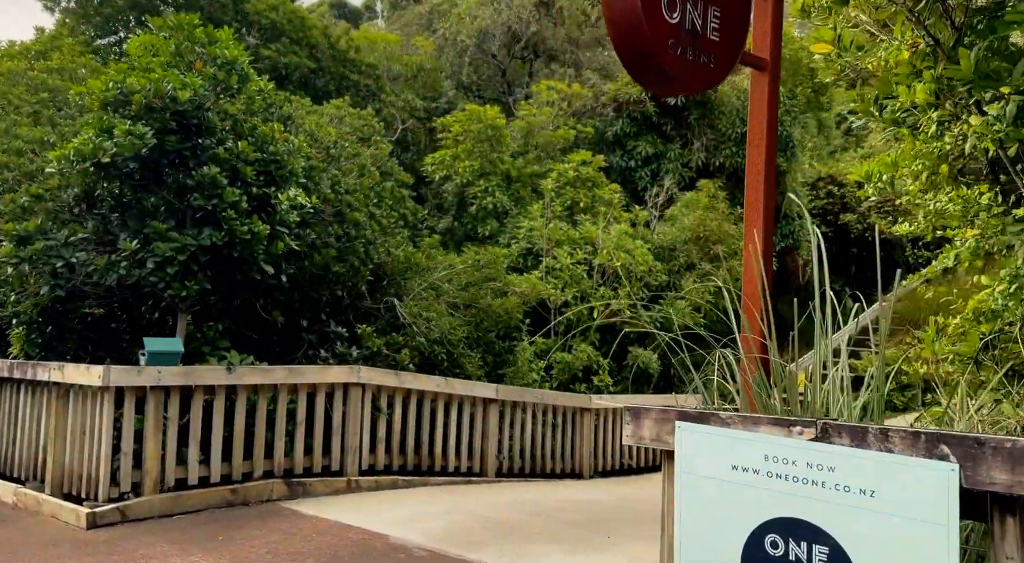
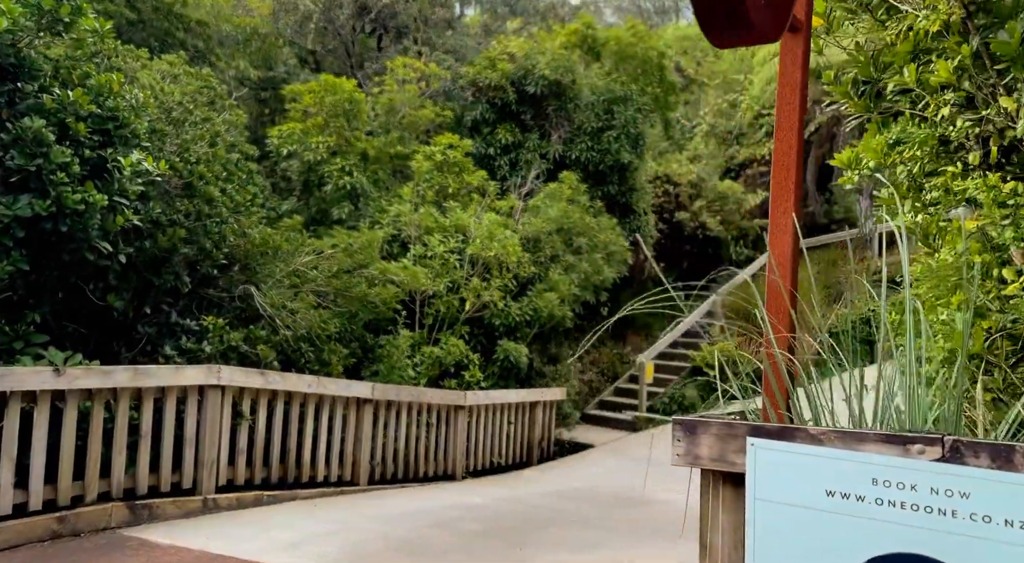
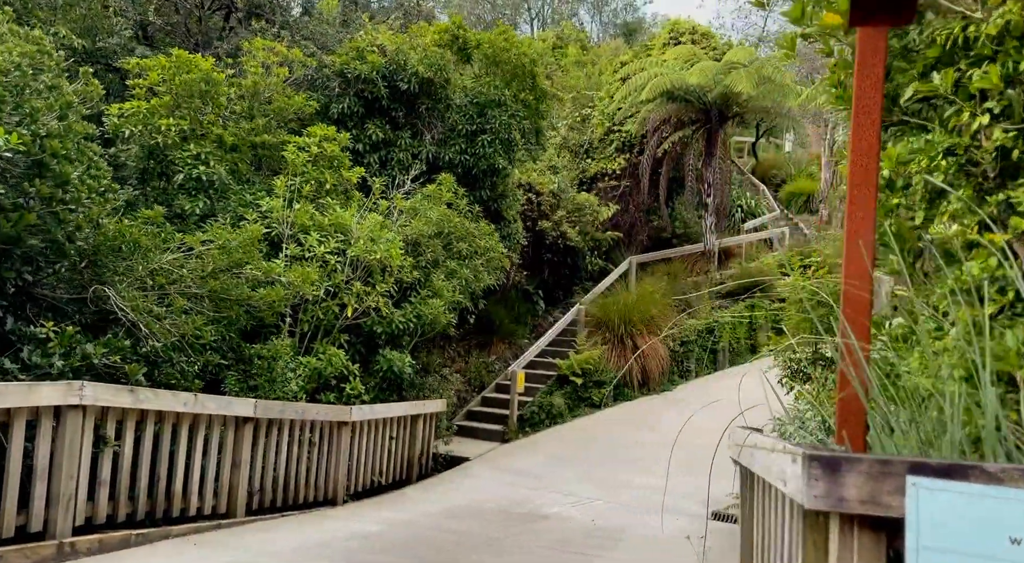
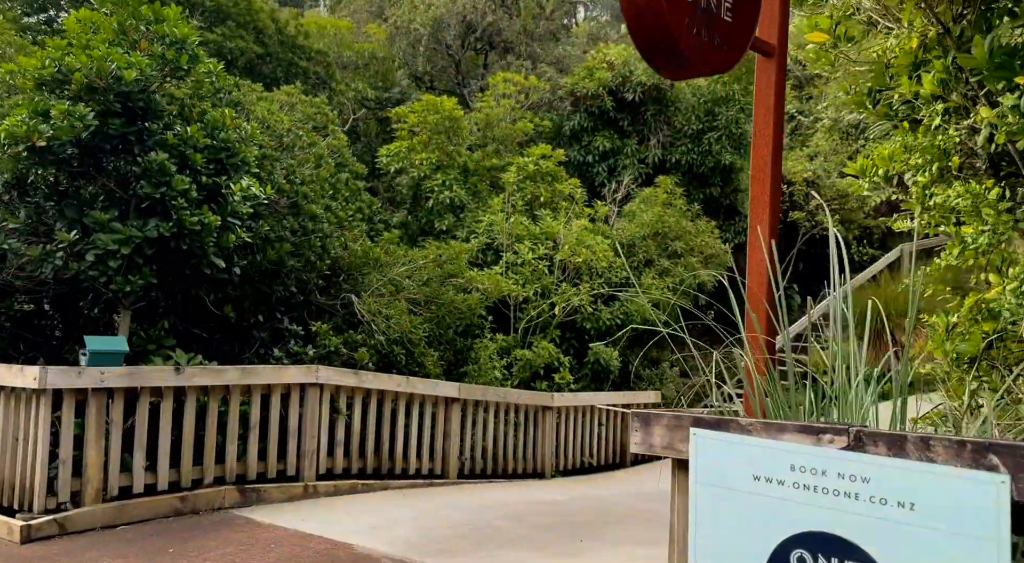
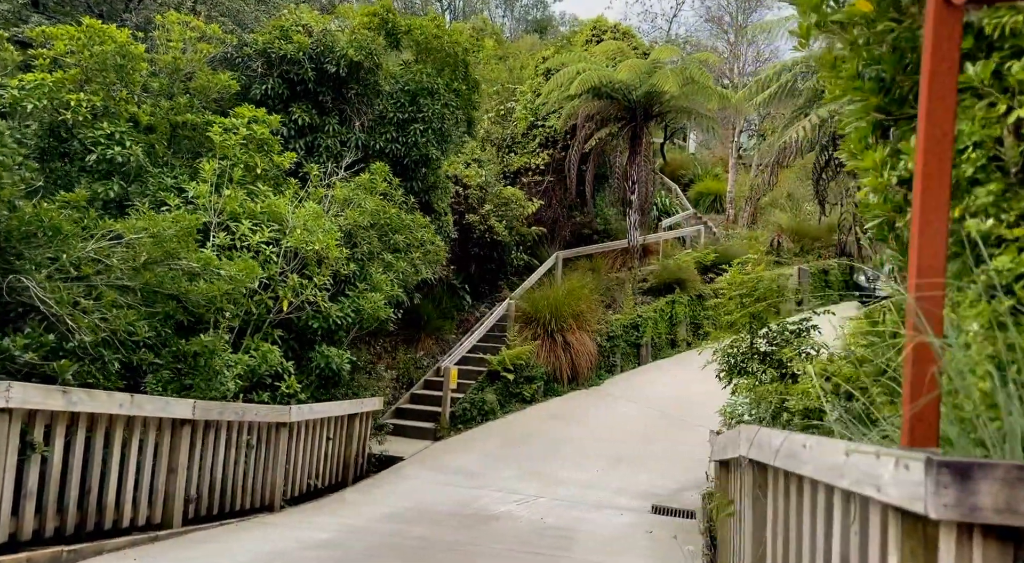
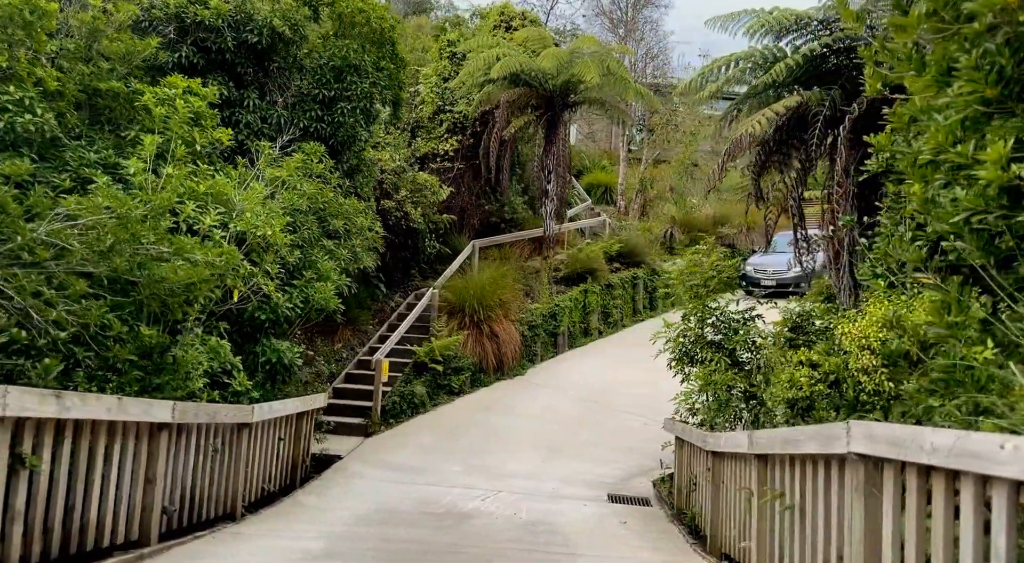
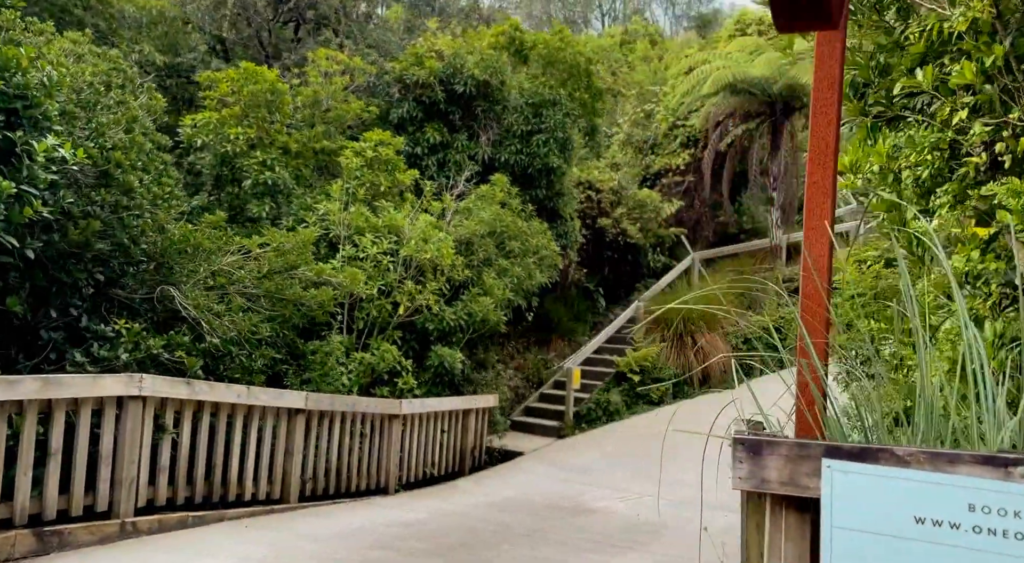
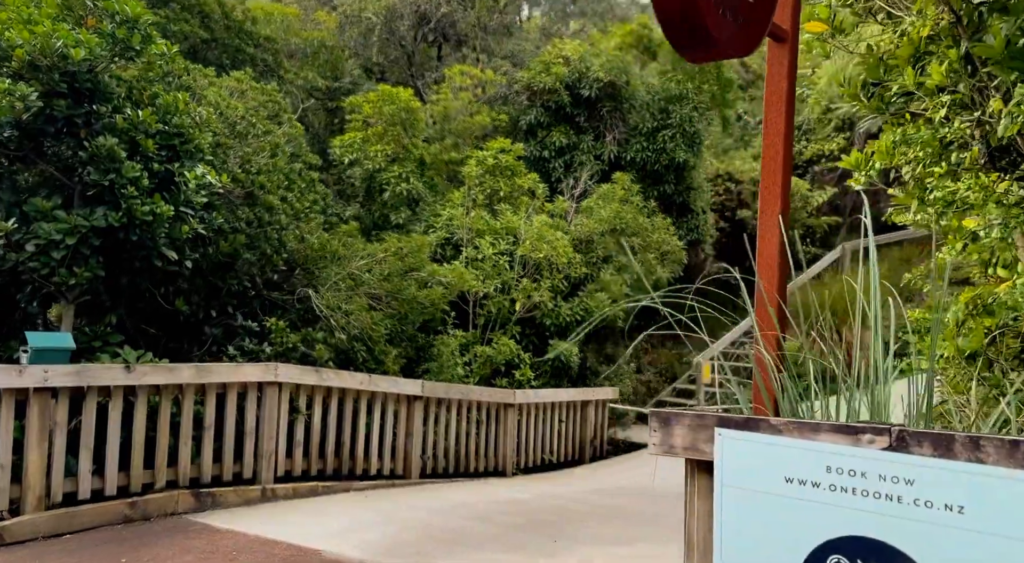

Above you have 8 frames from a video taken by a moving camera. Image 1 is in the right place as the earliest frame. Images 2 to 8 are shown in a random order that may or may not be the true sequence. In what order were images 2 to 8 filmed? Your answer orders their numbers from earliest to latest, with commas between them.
4, 8, 2, 7, 3, 5, 6
